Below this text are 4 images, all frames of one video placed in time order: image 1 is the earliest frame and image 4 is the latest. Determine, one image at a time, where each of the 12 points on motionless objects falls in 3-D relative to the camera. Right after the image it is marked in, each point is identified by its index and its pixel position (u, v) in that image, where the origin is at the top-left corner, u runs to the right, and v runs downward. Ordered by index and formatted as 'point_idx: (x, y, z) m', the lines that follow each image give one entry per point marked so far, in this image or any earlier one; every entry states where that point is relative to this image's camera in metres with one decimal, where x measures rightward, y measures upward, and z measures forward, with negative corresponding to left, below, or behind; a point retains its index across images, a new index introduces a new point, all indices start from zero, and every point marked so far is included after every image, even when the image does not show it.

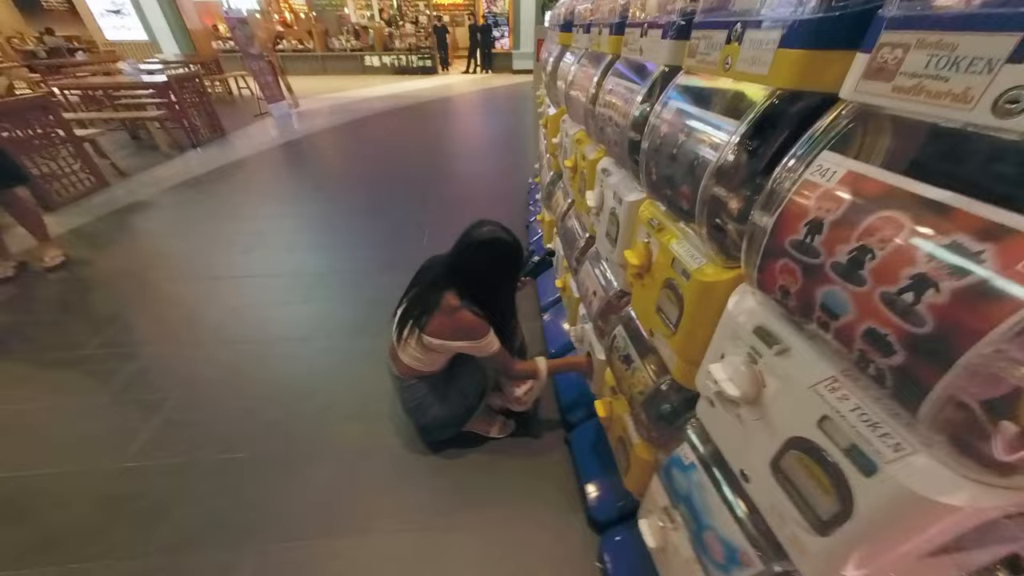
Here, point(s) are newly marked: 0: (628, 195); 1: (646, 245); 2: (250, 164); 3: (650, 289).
0: (+0.3, +0.2, +0.9) m
1: (+0.3, +0.1, +0.8) m
2: (-3.4, +1.6, +4.7) m
3: (+0.3, 0.0, +0.8) m
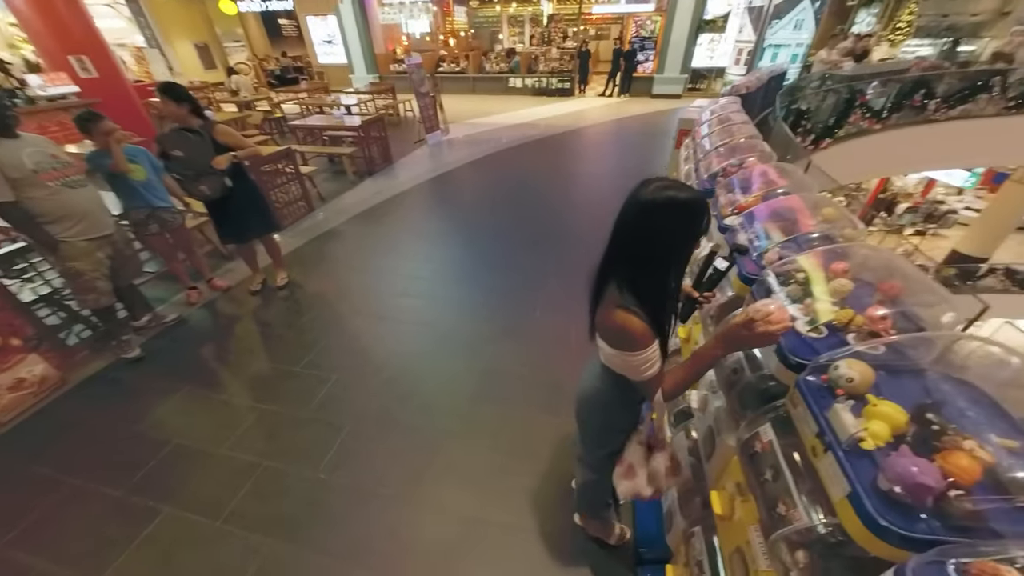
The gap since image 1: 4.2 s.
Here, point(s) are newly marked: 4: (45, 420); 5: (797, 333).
0: (+0.7, -0.4, +1.1) m
1: (+0.6, -0.6, +1.0) m
2: (-1.6, +1.4, +5.6) m
3: (+0.6, -0.7, +1.0) m
4: (-3.1, -0.9, +2.4) m
5: (+0.7, -0.1, +0.9) m
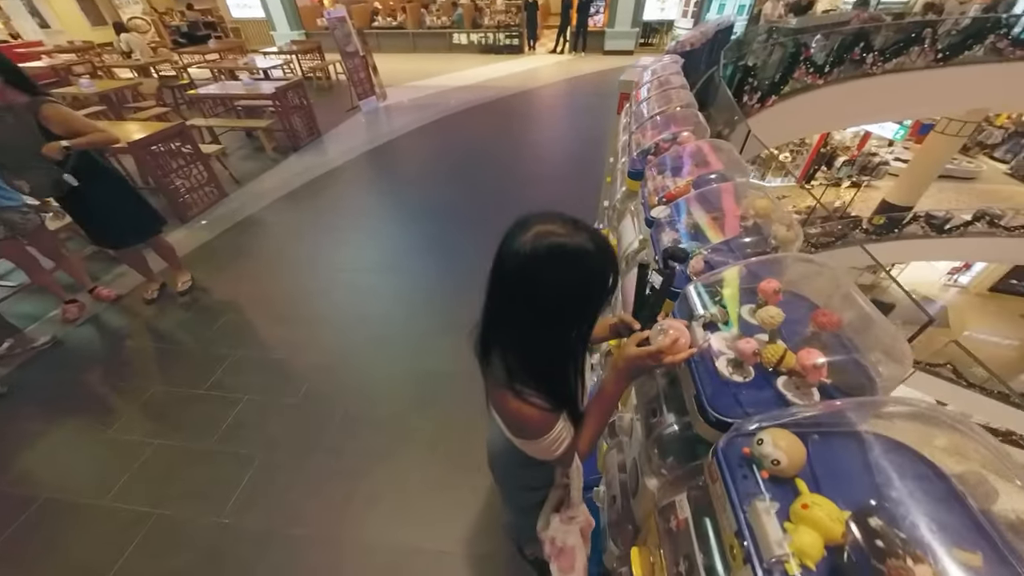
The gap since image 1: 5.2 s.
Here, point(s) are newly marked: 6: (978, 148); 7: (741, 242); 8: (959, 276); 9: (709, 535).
0: (+0.4, -0.5, +0.9) m
1: (+0.3, -0.6, +0.9) m
2: (-2.4, +1.6, +5.1) m
3: (+0.3, -0.7, +0.9) m
4: (-3.5, -1.1, +2.0) m
5: (+0.4, -0.2, +0.7) m
6: (+10.4, +3.1, +8.1) m
7: (+0.7, +0.1, +1.1) m
8: (+9.4, +0.3, +7.6) m
9: (+0.3, -0.4, +0.6) m
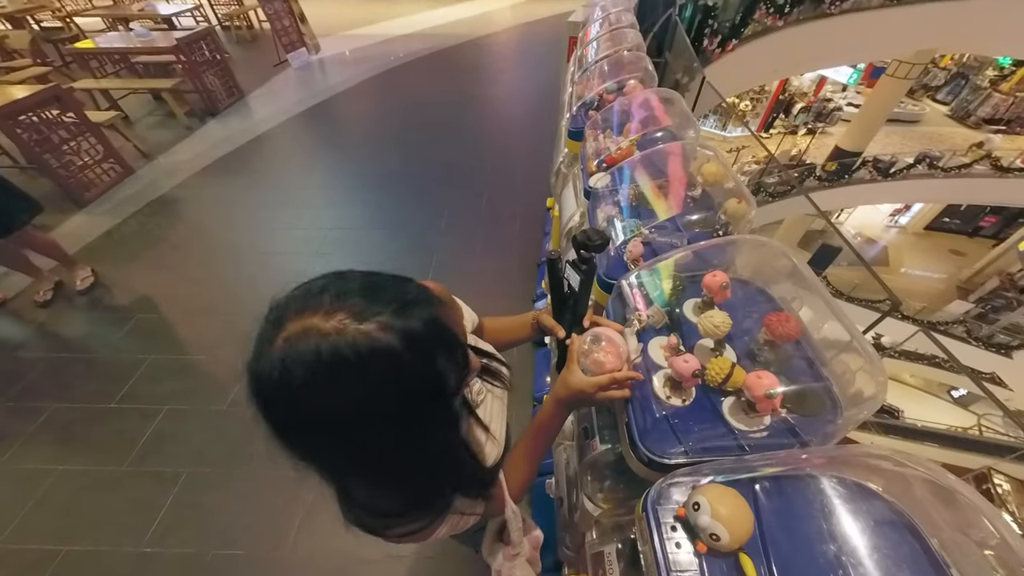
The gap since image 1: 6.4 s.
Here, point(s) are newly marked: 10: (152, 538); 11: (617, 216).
0: (+0.2, -0.5, +0.8) m
1: (+0.2, -0.6, +0.8) m
2: (-3.1, +1.8, +4.5) m
3: (+0.2, -0.7, +0.8) m
4: (-3.7, -1.2, +1.6) m
5: (+0.2, -0.2, +0.6) m
6: (+9.4, +4.5, +8.2) m
7: (+0.5, +0.2, +1.0) m
8: (+8.6, +1.6, +8.0) m
9: (+0.2, -0.5, +0.5) m
10: (-1.7, -1.1, +1.7) m
11: (+0.3, +0.2, +0.9) m
